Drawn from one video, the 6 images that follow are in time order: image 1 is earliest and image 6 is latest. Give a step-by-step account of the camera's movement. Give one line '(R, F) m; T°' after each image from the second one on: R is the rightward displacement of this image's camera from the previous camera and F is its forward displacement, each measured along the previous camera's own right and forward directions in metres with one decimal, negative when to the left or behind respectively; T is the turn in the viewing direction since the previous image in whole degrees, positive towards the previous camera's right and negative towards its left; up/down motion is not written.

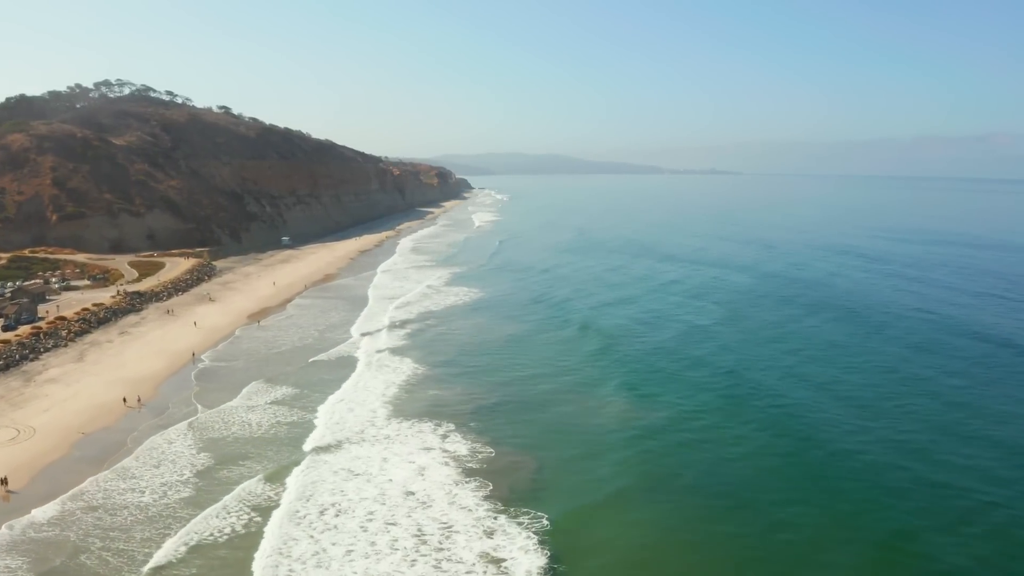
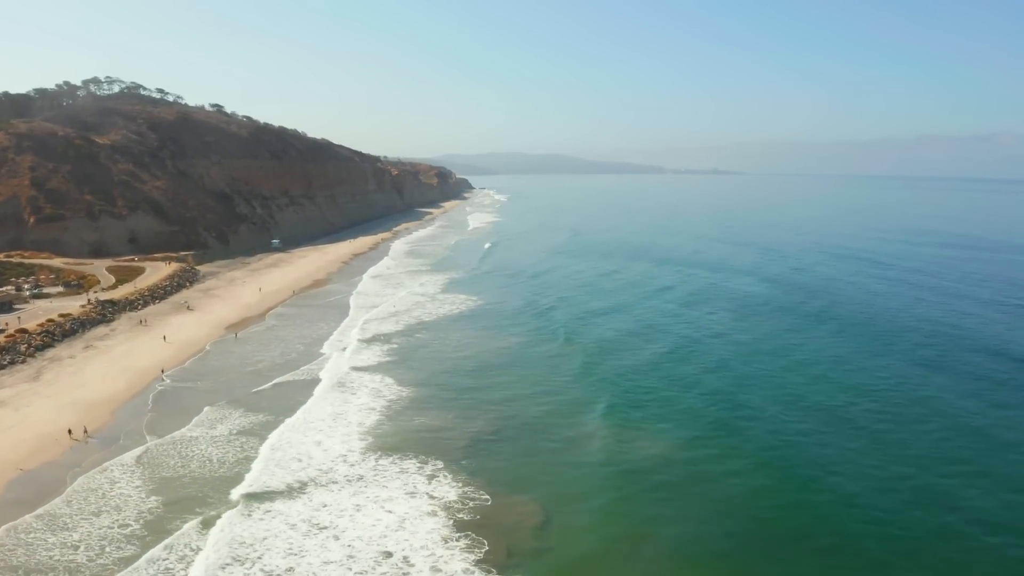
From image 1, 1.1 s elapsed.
(+0.1, +2.2) m; 0°
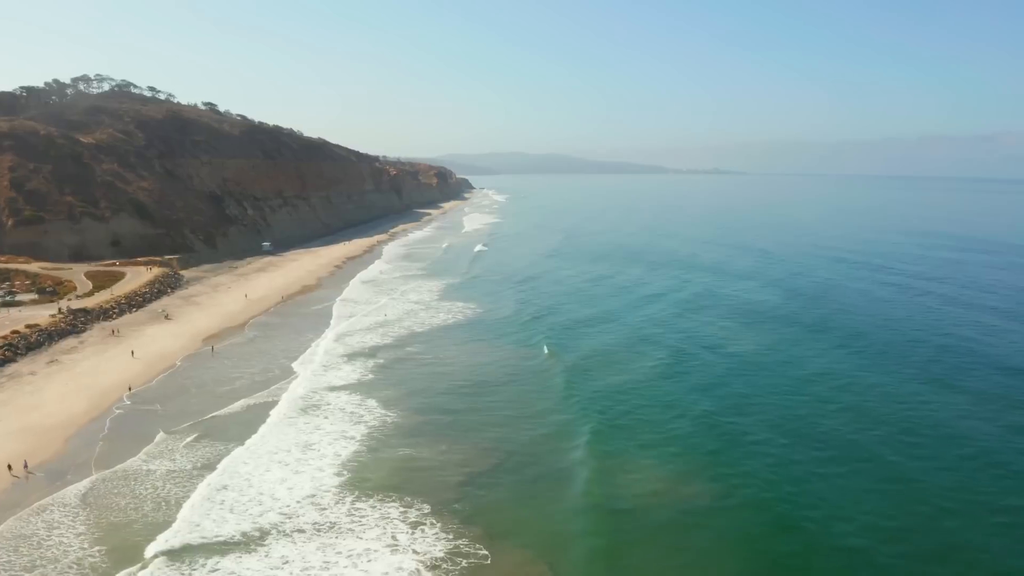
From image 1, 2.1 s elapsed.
(+0.1, +2.0) m; 0°
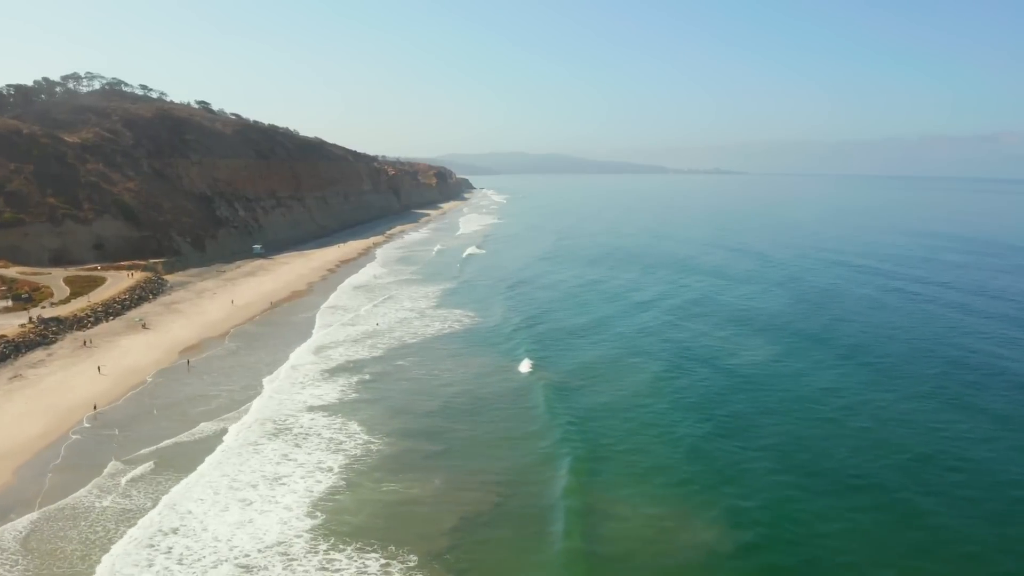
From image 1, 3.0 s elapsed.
(+0.1, +1.8) m; 0°
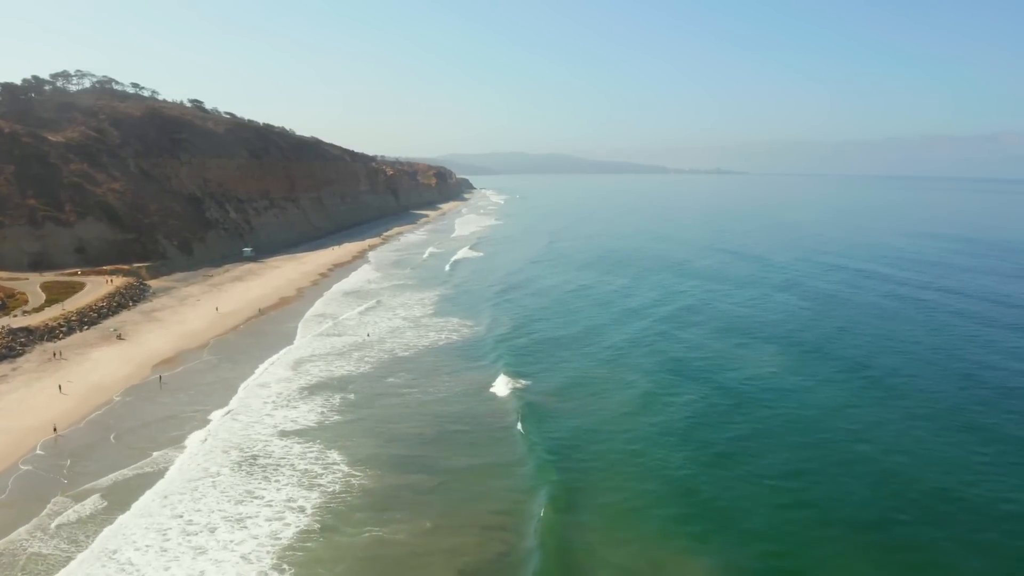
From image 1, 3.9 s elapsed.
(+0.1, +1.7) m; 0°
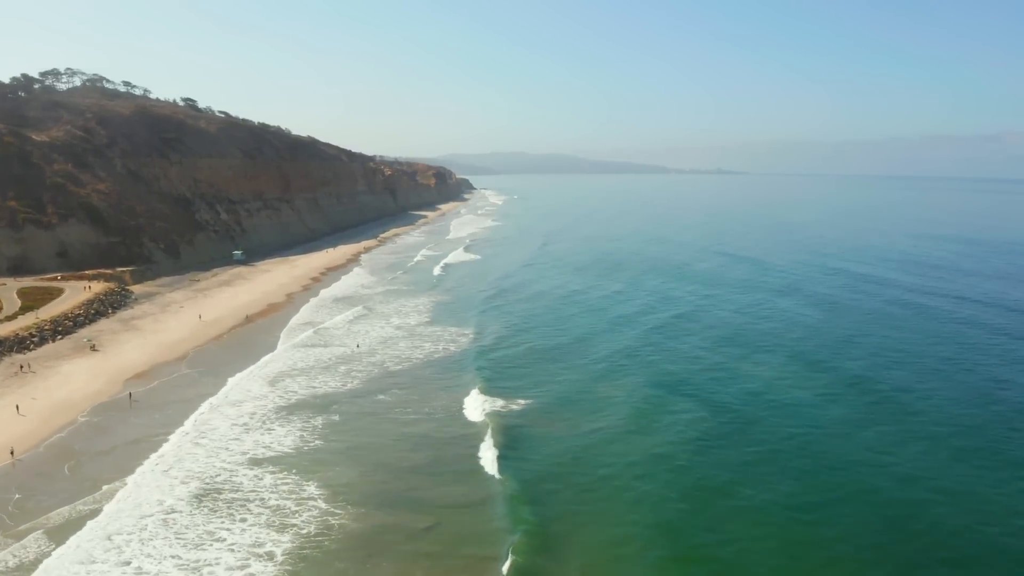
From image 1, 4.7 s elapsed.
(+0.1, +1.6) m; 0°
